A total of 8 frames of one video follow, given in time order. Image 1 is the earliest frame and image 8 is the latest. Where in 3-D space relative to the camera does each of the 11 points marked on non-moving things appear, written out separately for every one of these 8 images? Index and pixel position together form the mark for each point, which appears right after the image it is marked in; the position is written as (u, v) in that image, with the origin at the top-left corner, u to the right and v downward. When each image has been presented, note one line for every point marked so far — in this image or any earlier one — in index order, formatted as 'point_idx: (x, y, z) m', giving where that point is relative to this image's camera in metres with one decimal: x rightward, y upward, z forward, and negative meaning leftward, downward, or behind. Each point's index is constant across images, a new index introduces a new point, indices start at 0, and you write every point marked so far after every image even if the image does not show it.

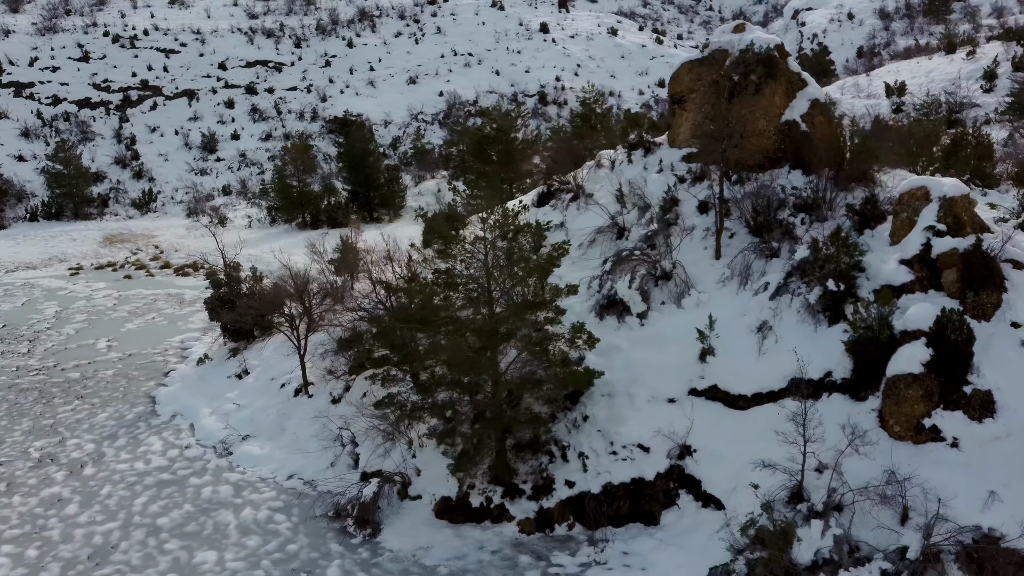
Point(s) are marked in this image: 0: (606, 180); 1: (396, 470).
0: (+1.5, +1.9, +14.0) m
1: (-1.5, -2.3, +10.1) m
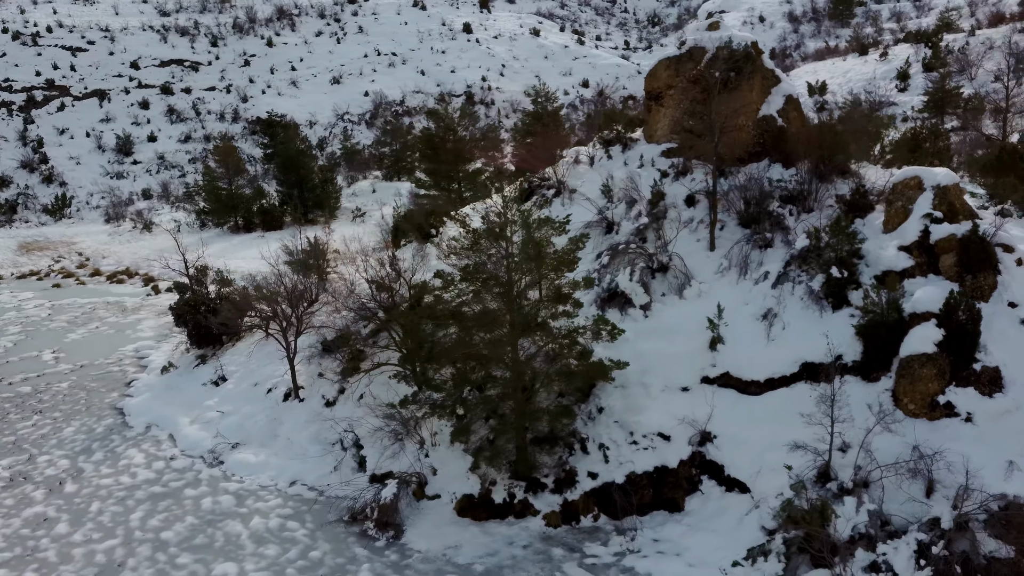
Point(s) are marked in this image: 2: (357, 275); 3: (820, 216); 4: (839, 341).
0: (+1.2, +1.9, +14.1) m
1: (-1.3, -2.3, +10.0) m
2: (-2.8, +0.1, +14.4) m
3: (+4.3, +1.0, +11.3) m
4: (+3.8, -0.6, +9.4) m
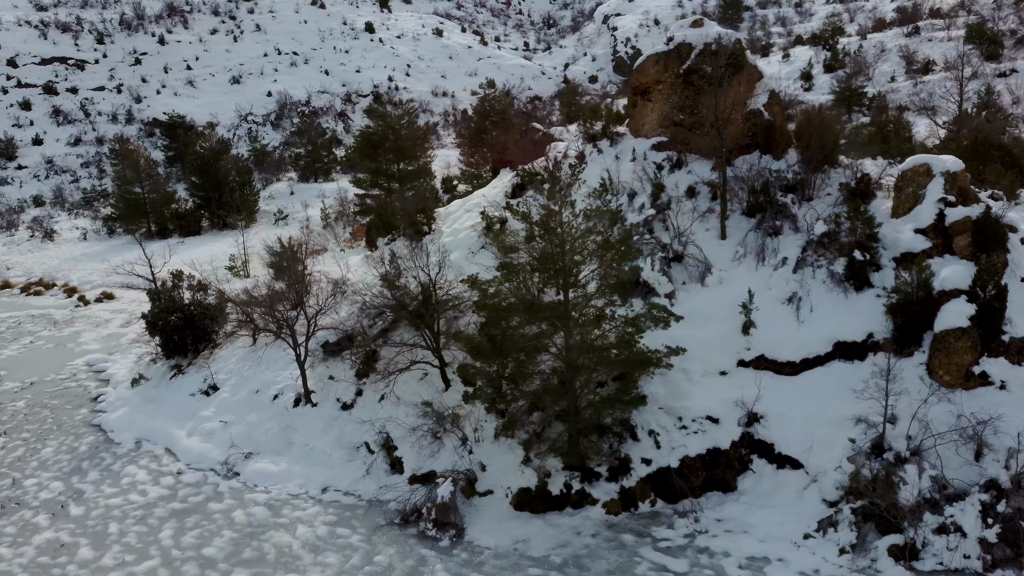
0: (+1.1, +2.1, +14.3) m
1: (-0.7, -2.2, +9.8) m
2: (-2.9, +0.1, +14.0) m
3: (+4.5, +1.2, +11.9) m
4: (+4.3, -0.4, +9.9) m
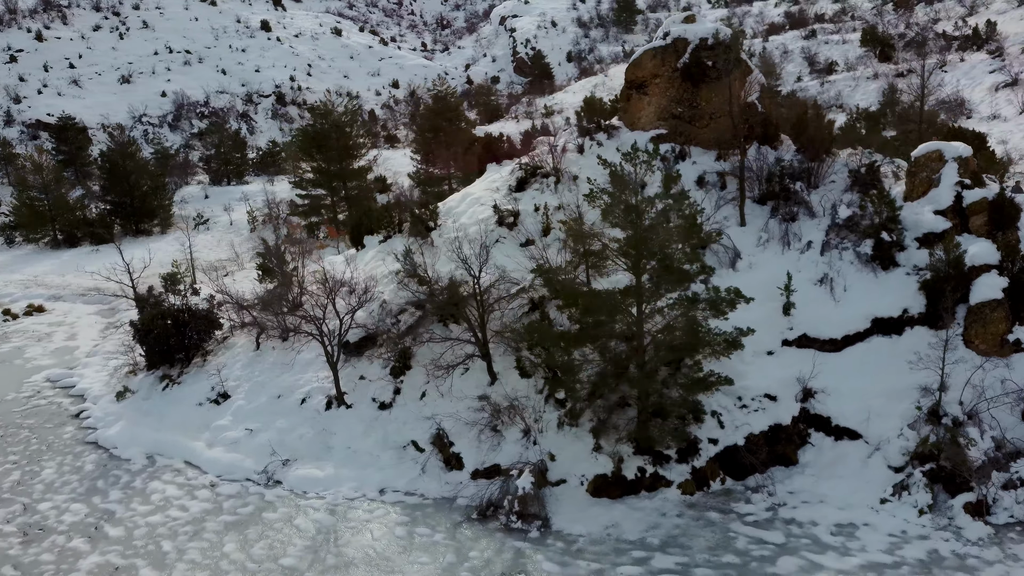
0: (+1.1, +2.2, +14.4) m
1: (+0.1, -2.1, +9.7) m
2: (-2.7, +0.1, +13.6) m
3: (+4.9, +1.5, +12.5) m
4: (+5.0, -0.1, +10.5) m
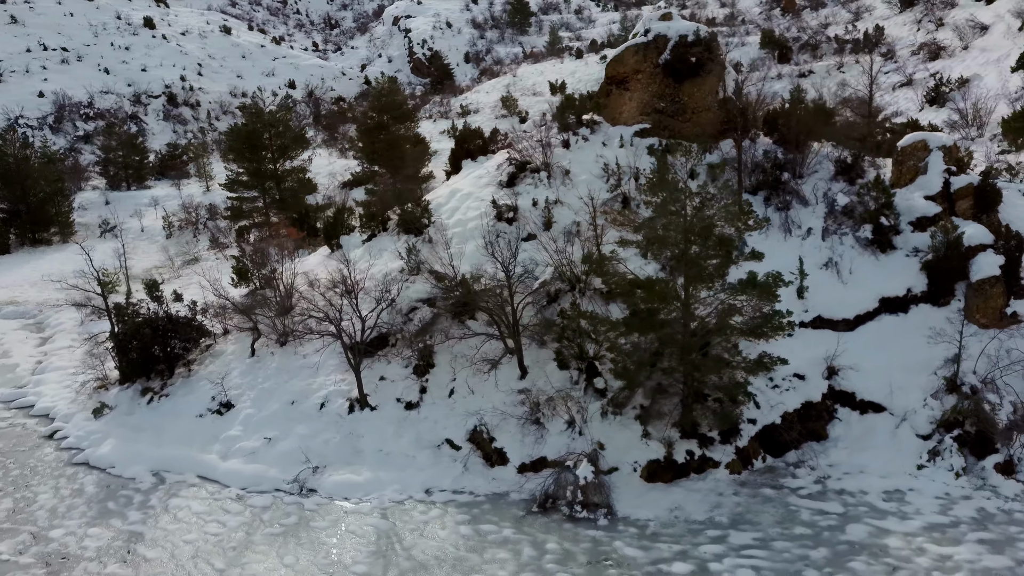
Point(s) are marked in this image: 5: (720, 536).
0: (+0.9, +2.3, +14.5) m
1: (+0.7, -2.0, +9.8) m
2: (-2.6, +0.1, +13.2) m
3: (+5.0, +1.8, +13.2) m
4: (+5.4, +0.1, +11.2) m
5: (+2.2, -2.6, +8.4) m
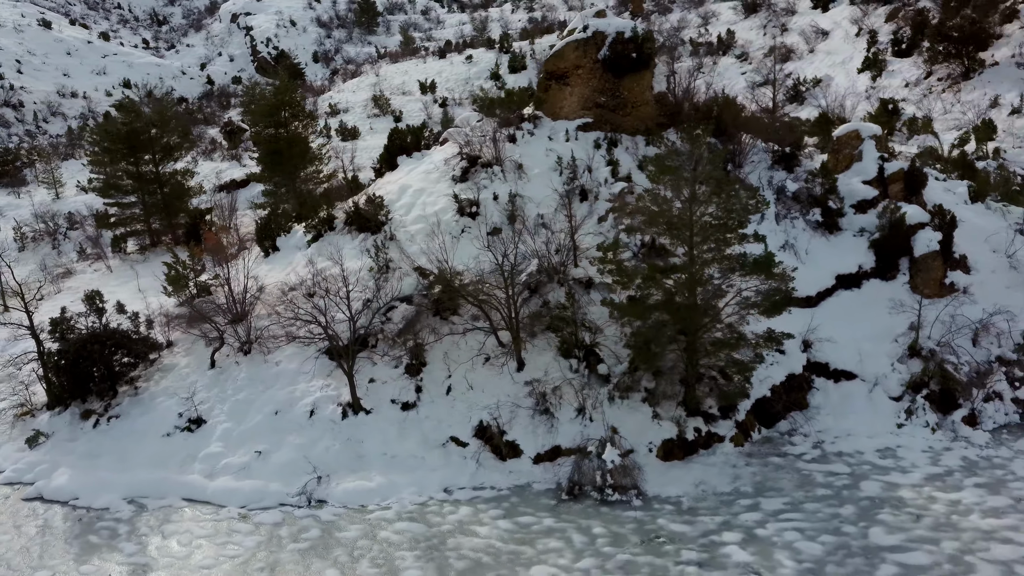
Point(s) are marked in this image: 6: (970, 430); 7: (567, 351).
0: (0.0, +2.4, +14.6) m
1: (+0.9, -1.8, +9.9) m
2: (-3.1, 0.0, +12.6) m
3: (+4.2, +2.1, +14.0) m
4: (+5.1, +0.5, +12.2) m
5: (+2.6, -2.4, +8.8) m
6: (+5.7, -1.8, +10.1) m
7: (+0.7, -0.8, +10.9) m
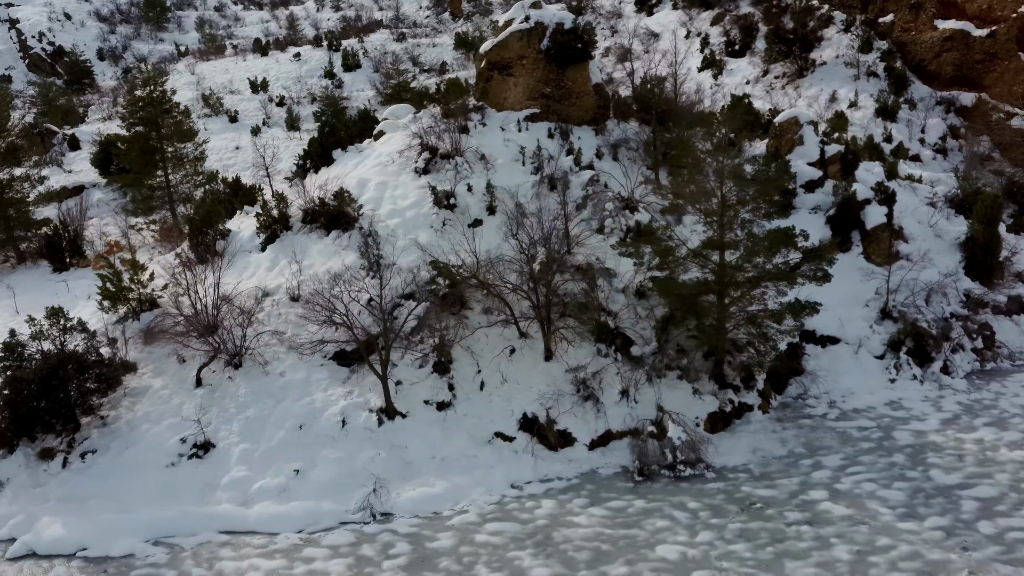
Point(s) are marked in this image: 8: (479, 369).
0: (-0.8, +2.5, +14.2) m
1: (+1.5, -1.6, +10.0) m
2: (-3.1, 0.0, +11.5) m
3: (+3.5, +2.4, +14.8) m
4: (+4.9, +0.9, +13.2) m
5: (+3.5, -2.0, +9.4) m
6: (+6.1, -1.3, +11.4) m
7: (+1.1, -0.6, +10.9) m
8: (-0.5, -1.0, +10.4) m
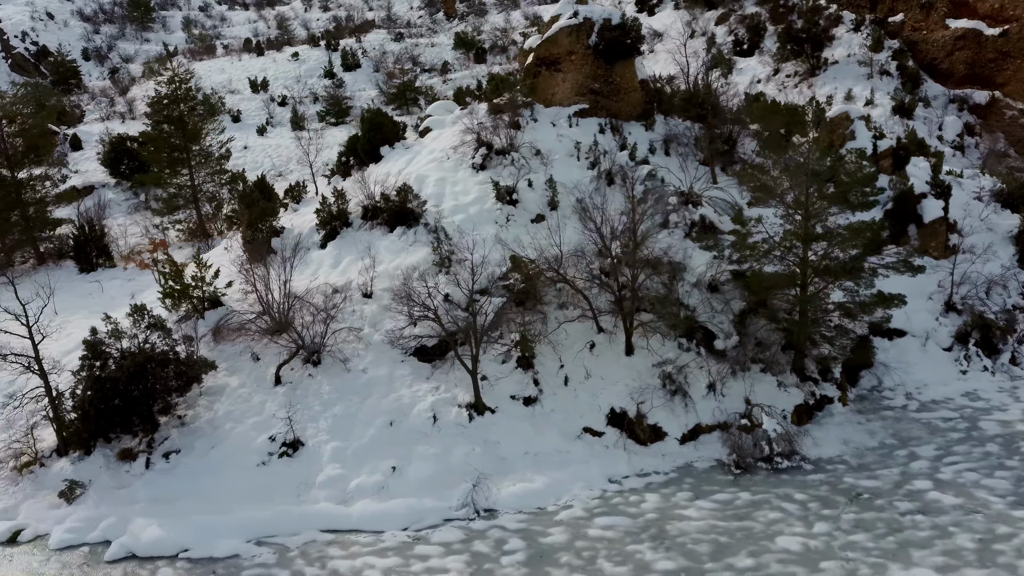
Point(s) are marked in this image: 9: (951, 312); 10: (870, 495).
0: (+0.2, +2.6, +14.1) m
1: (+2.6, -1.5, +9.9) m
2: (-2.1, +0.1, +11.4) m
3: (+4.4, +2.5, +14.8) m
4: (+5.9, +1.0, +13.3) m
5: (+4.6, -1.9, +9.4) m
6: (+7.2, -1.2, +11.5) m
7: (+2.1, -0.6, +10.8) m
8: (+0.6, -0.9, +10.4) m
9: (+6.6, -0.4, +12.1) m
10: (+3.8, -2.2, +8.6) m
